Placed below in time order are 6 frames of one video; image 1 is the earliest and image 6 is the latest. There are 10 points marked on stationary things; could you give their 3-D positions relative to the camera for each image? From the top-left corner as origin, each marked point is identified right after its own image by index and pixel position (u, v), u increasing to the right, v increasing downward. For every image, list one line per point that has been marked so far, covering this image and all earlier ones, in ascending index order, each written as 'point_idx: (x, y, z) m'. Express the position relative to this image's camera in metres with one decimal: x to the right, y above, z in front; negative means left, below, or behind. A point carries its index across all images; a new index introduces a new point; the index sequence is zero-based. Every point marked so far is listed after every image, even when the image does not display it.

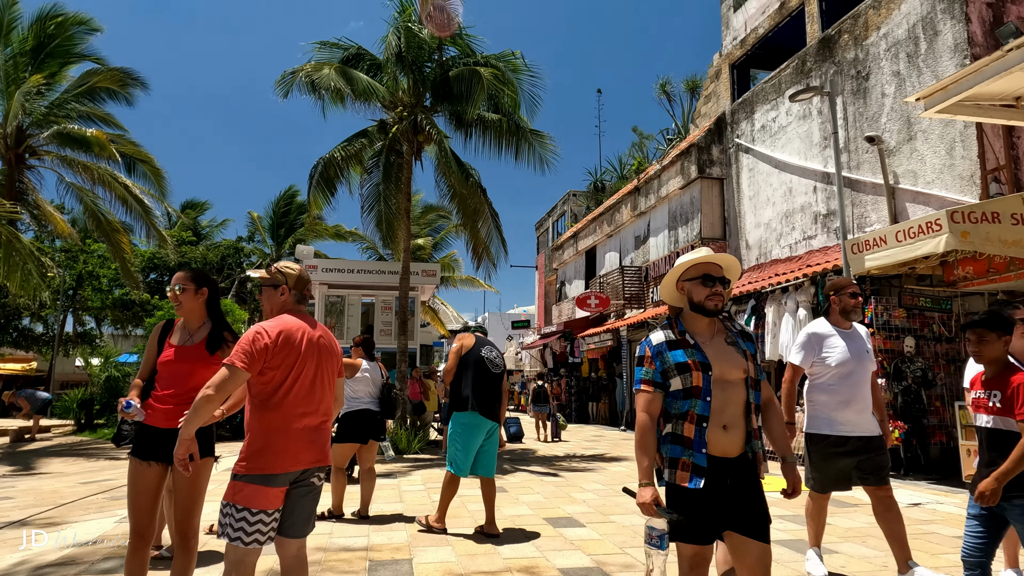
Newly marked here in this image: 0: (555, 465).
0: (+0.6, -2.5, +9.4) m
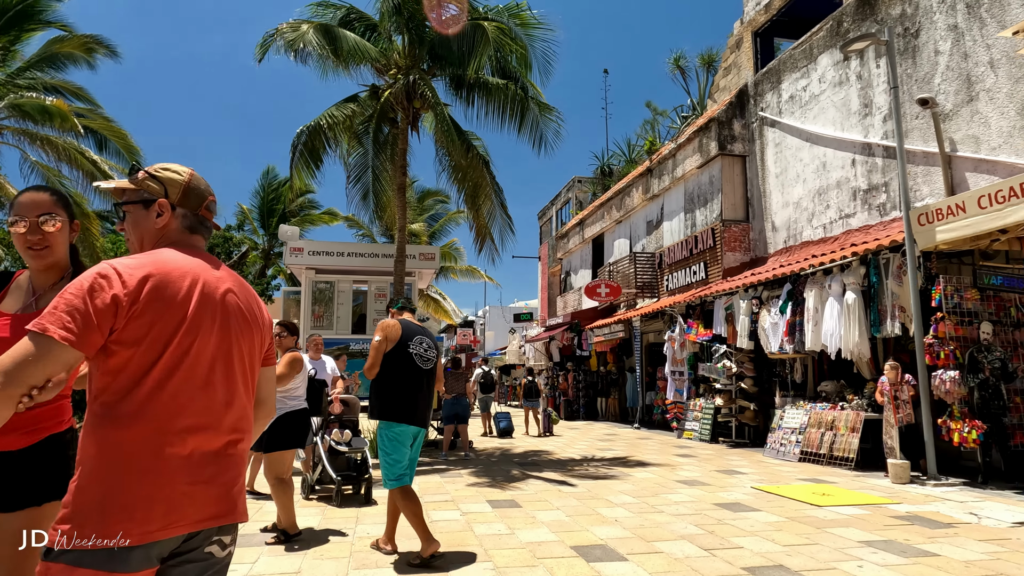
0: (+0.7, -2.3, +8.3) m
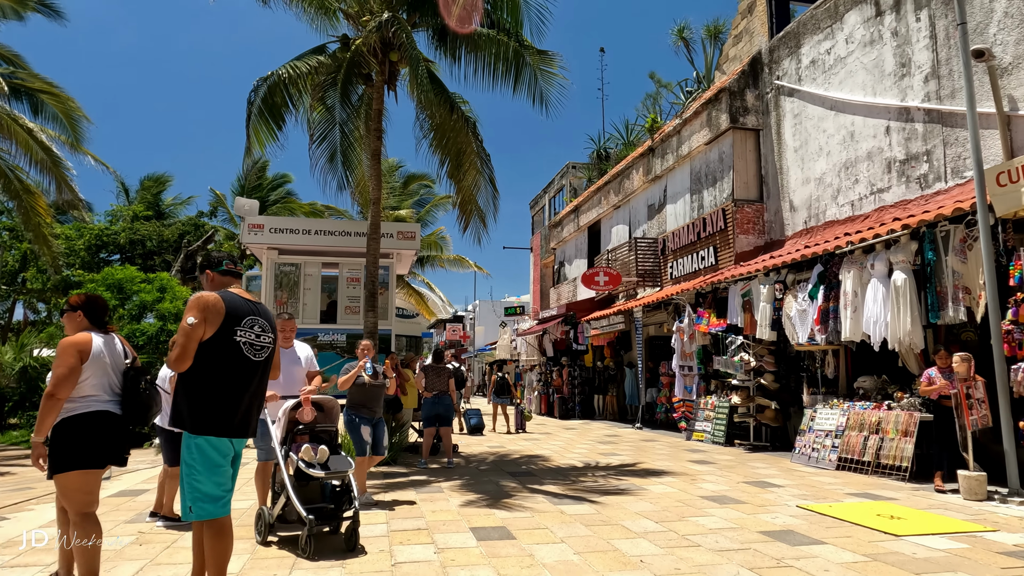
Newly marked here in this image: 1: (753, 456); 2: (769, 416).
0: (+0.6, -2.0, +6.9) m
1: (+3.2, -2.3, +8.9) m
2: (+4.0, -2.0, +10.2) m
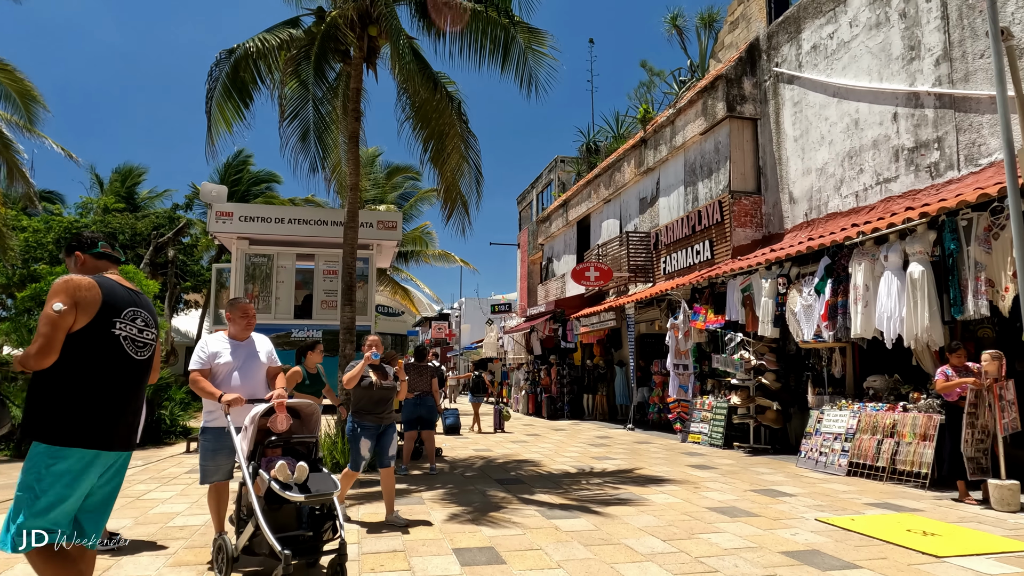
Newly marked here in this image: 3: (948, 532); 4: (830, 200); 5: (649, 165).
0: (+0.5, -1.9, +6.3) m
1: (+3.1, -2.2, +8.4) m
2: (+3.8, -1.9, +9.7) m
3: (+3.1, -1.7, +4.7) m
4: (+5.1, +1.4, +10.8) m
5: (+3.3, +2.9, +15.7) m
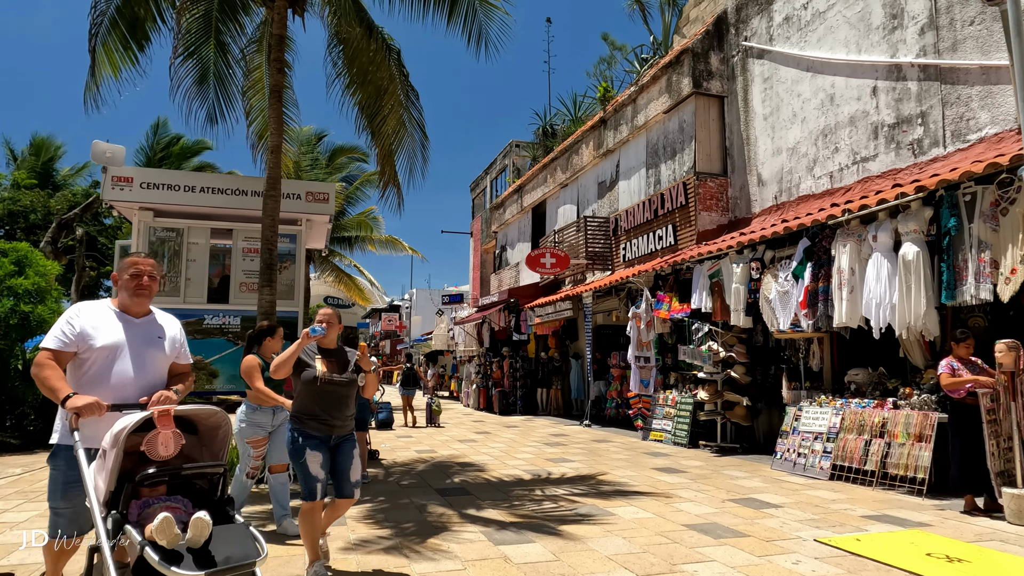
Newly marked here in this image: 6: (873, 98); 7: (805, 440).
0: (0.0, -1.8, +5.4) m
1: (+2.4, -2.0, +7.6) m
2: (+3.1, -1.7, +9.0) m
3: (+2.7, -1.6, +3.9) m
4: (+4.4, +1.6, +10.1) m
5: (+2.2, +3.2, +14.9) m
6: (+4.8, +2.5, +8.9) m
7: (+3.1, -1.6, +7.0) m
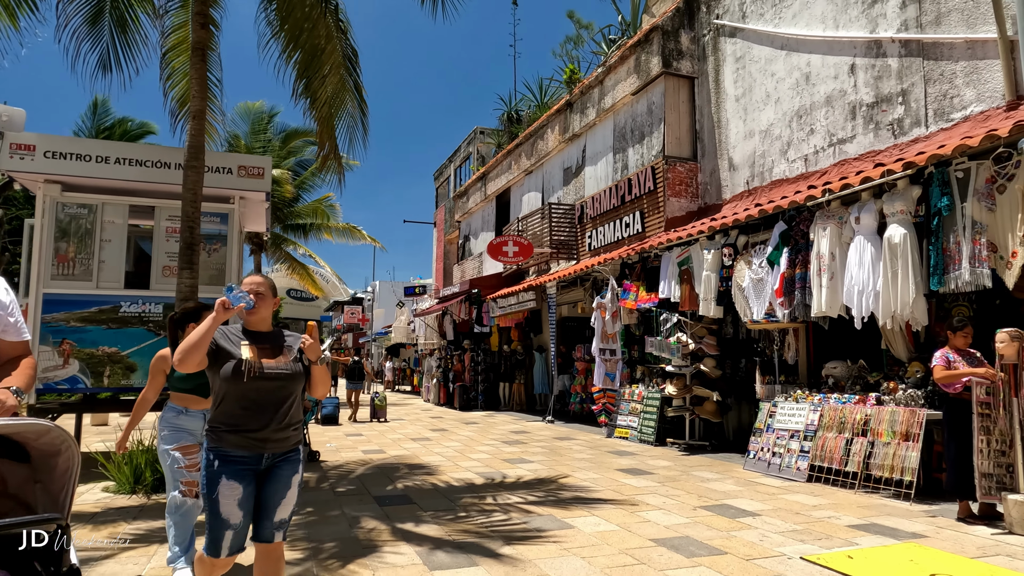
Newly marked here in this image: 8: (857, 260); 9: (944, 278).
0: (-0.3, -1.6, +4.7) m
1: (+2.0, -1.9, +7.1) m
2: (+2.5, -1.6, +8.5) m
3: (+2.4, -1.5, +3.4) m
4: (+3.8, +1.8, +9.6) m
5: (+1.4, +3.4, +14.3) m
6: (+4.3, +2.7, +8.4) m
7: (+2.6, -1.5, +6.5) m
8: (+3.1, +0.3, +6.0) m
9: (+3.5, +0.1, +5.4) m
